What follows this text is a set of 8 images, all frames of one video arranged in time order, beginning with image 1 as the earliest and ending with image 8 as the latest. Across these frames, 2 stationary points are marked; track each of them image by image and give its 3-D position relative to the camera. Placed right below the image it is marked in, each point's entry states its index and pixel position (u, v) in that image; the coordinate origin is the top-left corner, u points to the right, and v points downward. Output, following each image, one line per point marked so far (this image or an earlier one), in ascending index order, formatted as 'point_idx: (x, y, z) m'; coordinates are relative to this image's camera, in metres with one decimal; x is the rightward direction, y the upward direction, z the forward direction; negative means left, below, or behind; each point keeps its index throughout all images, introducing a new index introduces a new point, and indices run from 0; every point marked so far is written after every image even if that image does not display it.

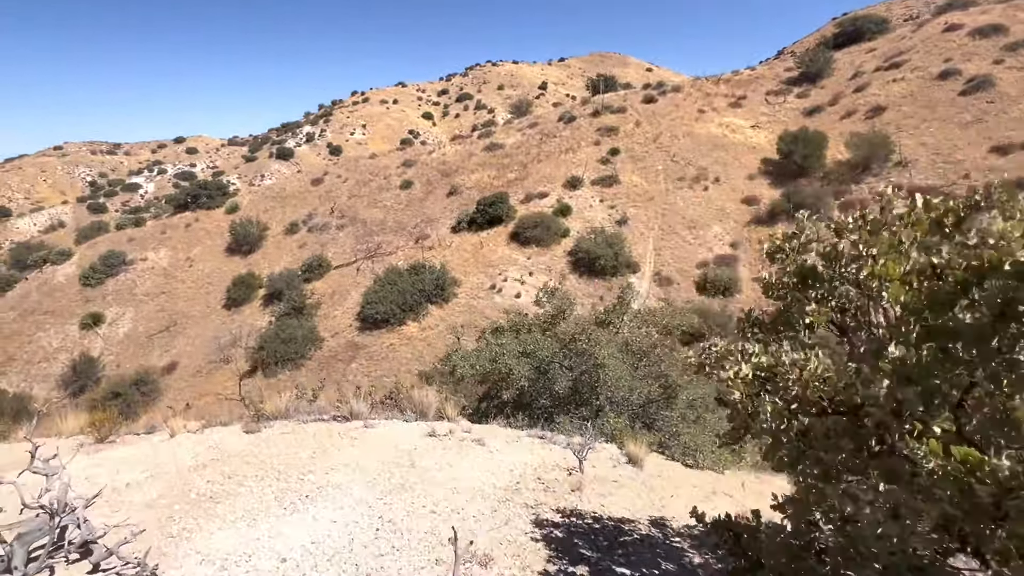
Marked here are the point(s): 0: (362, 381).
0: (-5.1, -3.2, +18.8) m
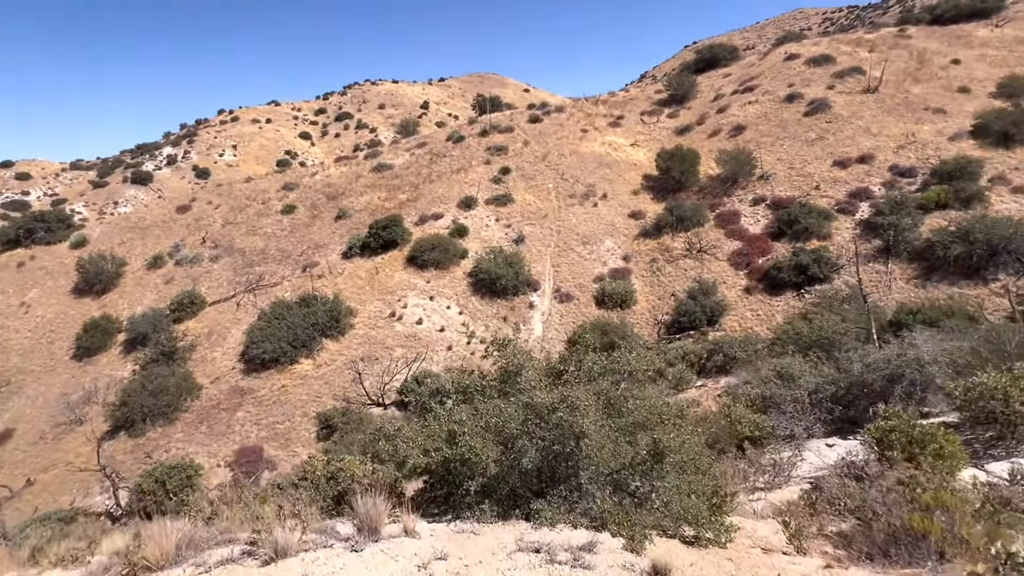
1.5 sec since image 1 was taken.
0: (-8.0, -4.4, +16.9) m
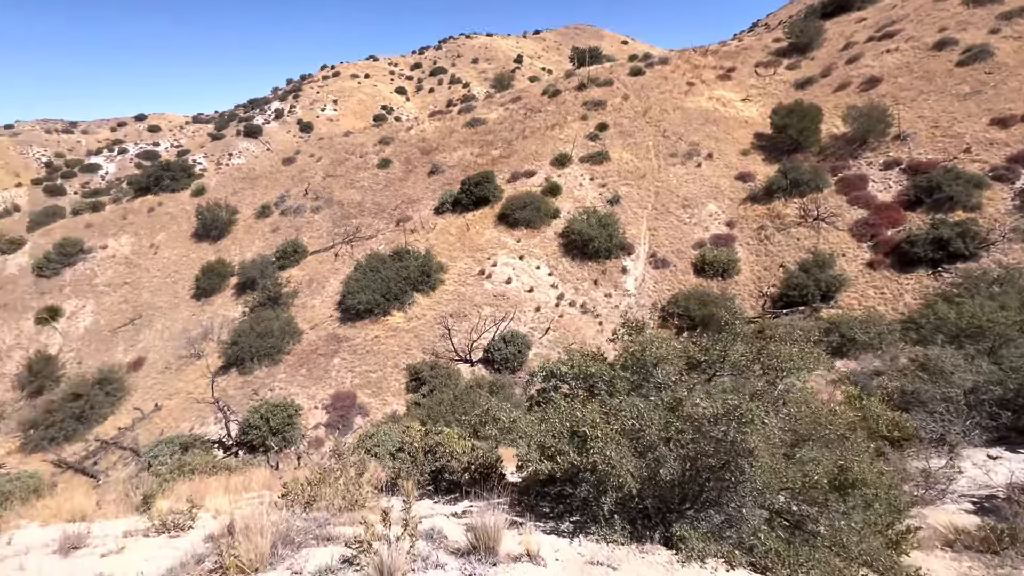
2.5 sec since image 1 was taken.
0: (-5.3, -2.9, +17.6) m
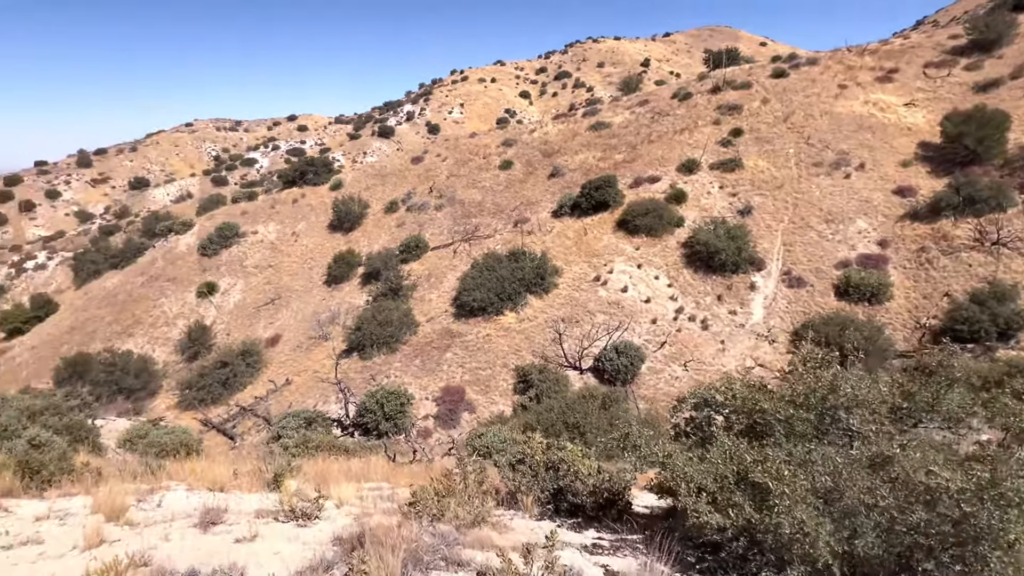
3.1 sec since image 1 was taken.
0: (-1.8, -2.8, +18.0) m
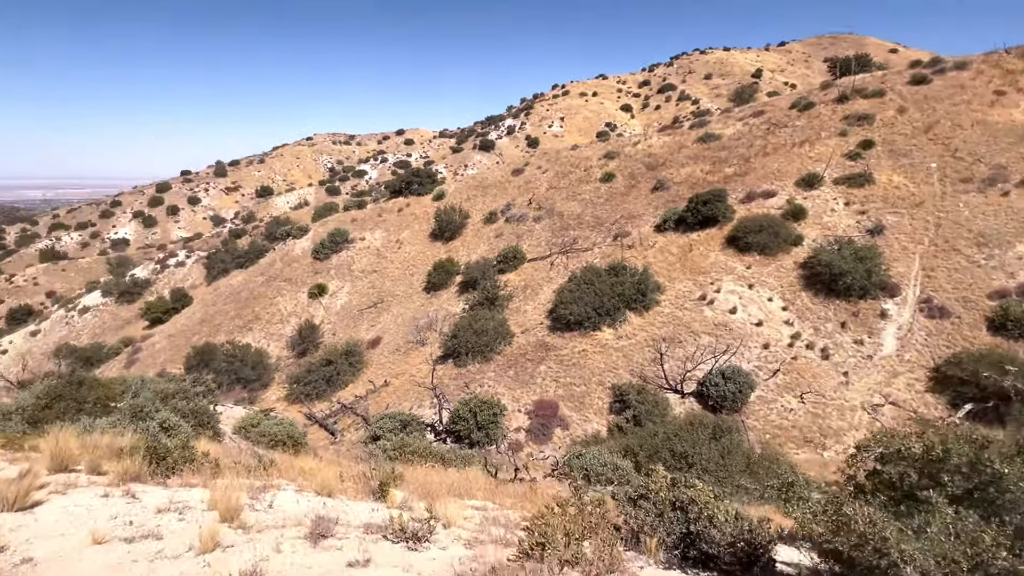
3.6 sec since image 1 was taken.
0: (+1.2, -3.2, +17.6) m
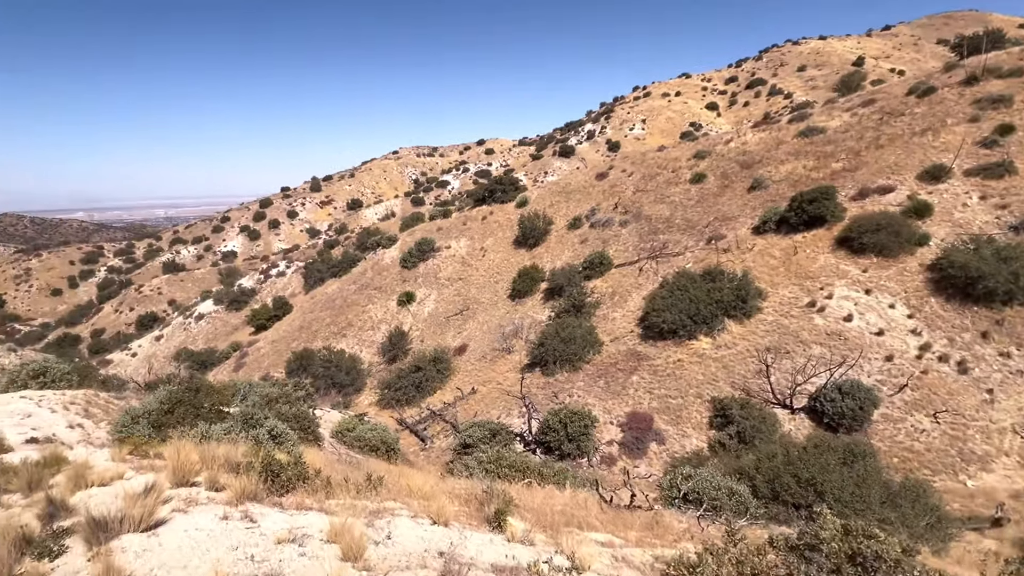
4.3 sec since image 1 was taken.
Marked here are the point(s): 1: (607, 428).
0: (+4.0, -3.4, +16.8) m
1: (+2.8, -4.1, +16.2) m
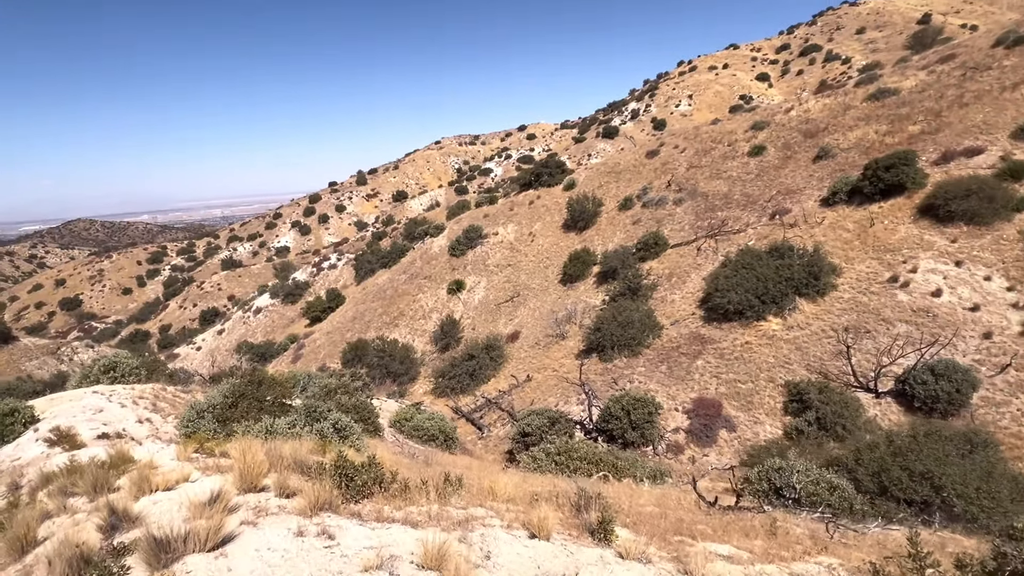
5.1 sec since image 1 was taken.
0: (+5.8, -2.8, +15.9) m
1: (+4.5, -3.6, +15.4) m
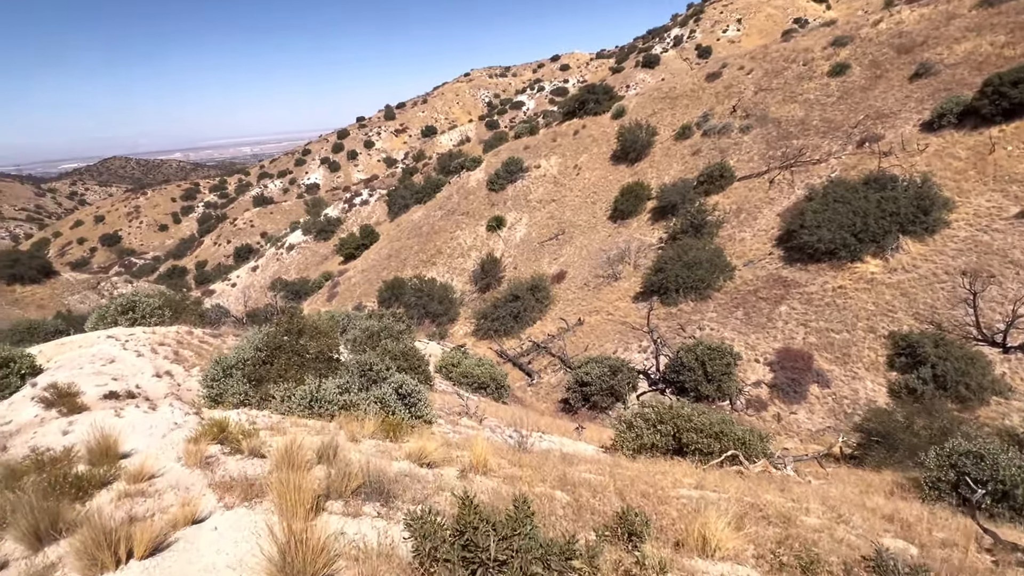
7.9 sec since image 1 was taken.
0: (+7.3, -1.1, +14.1) m
1: (+6.0, -2.0, +13.7) m
